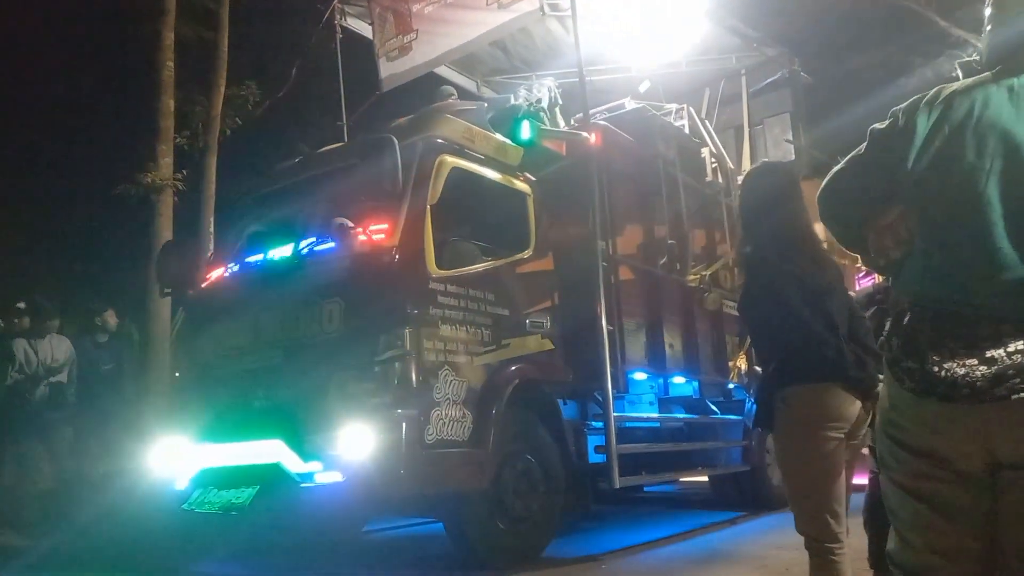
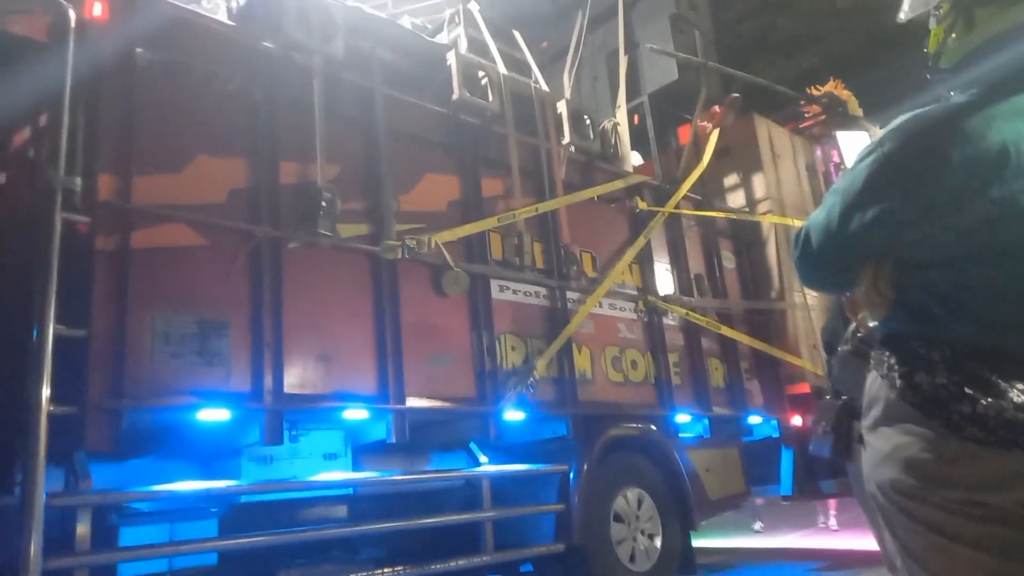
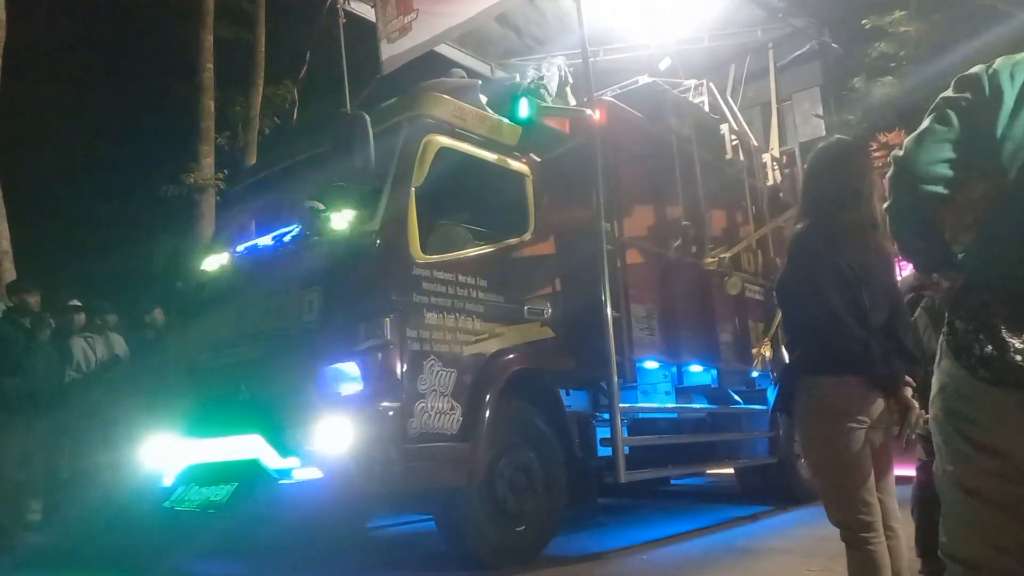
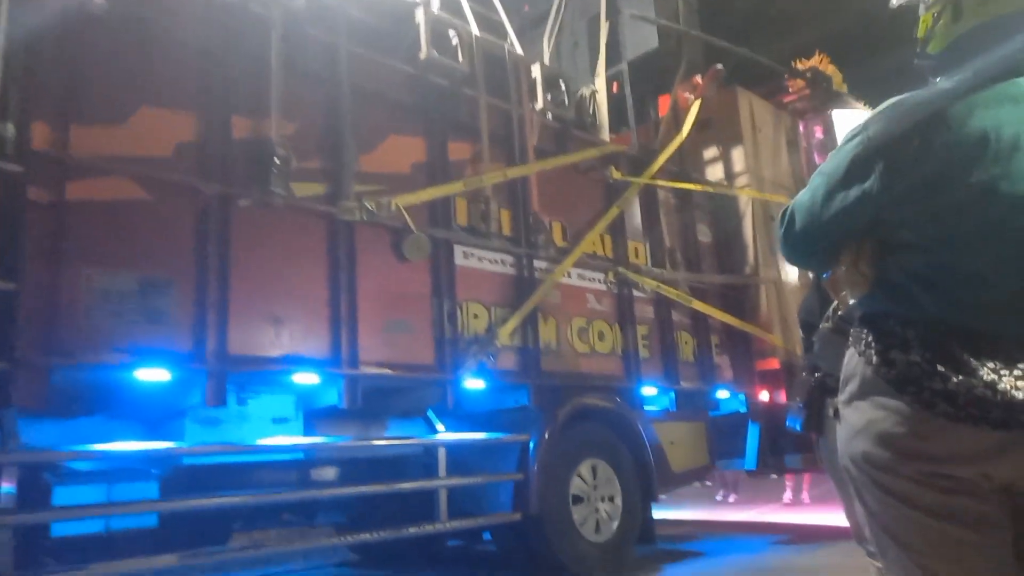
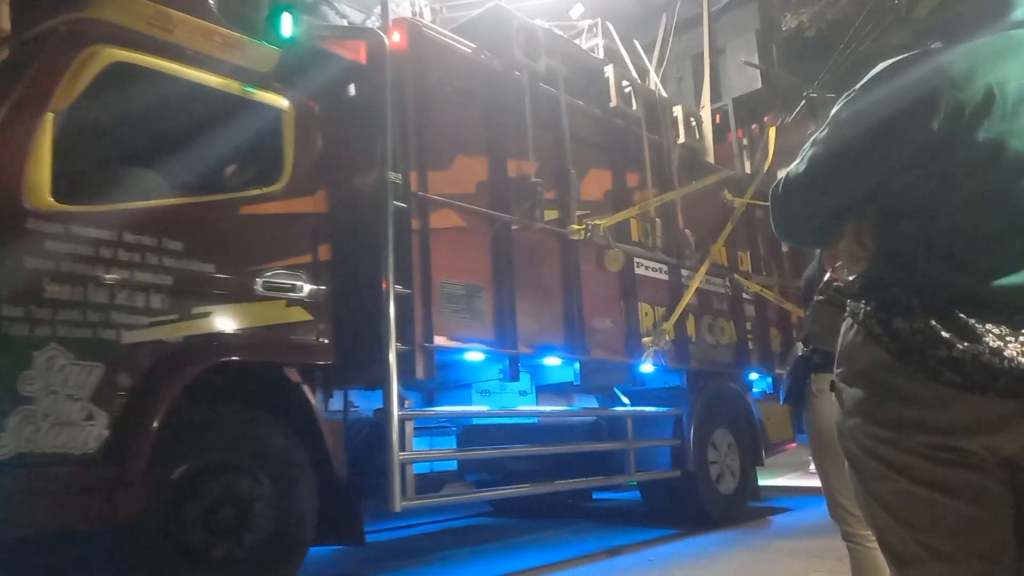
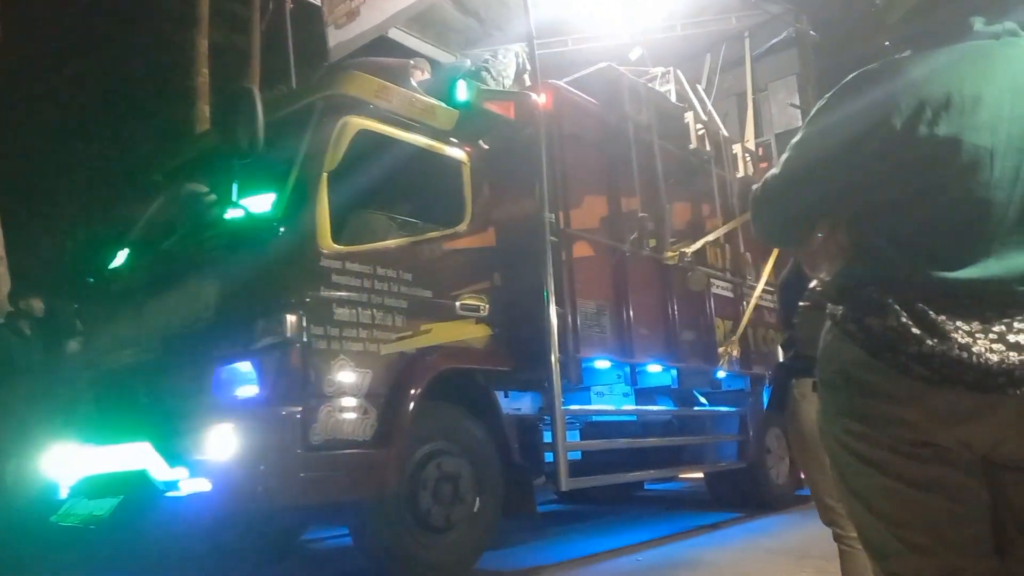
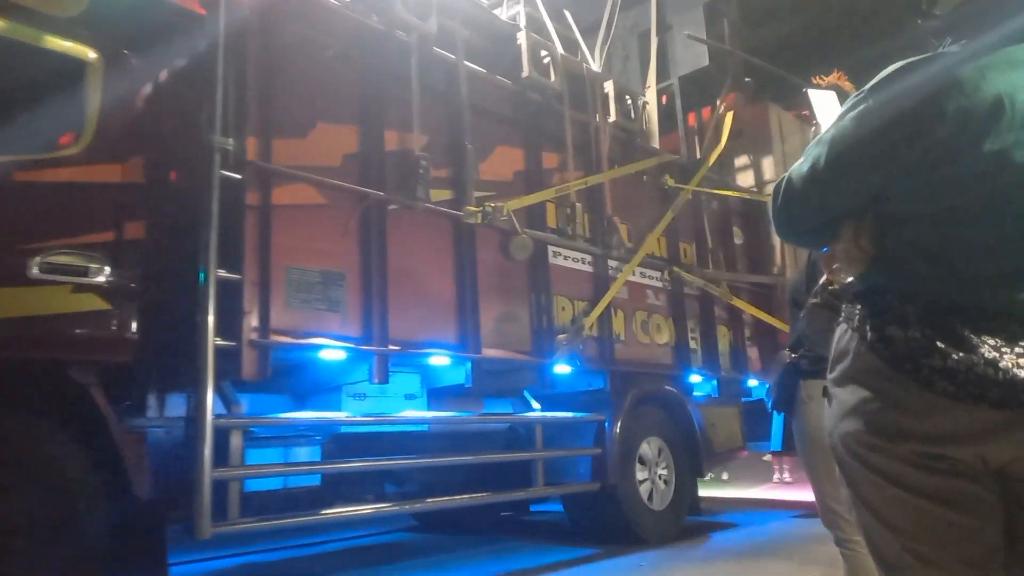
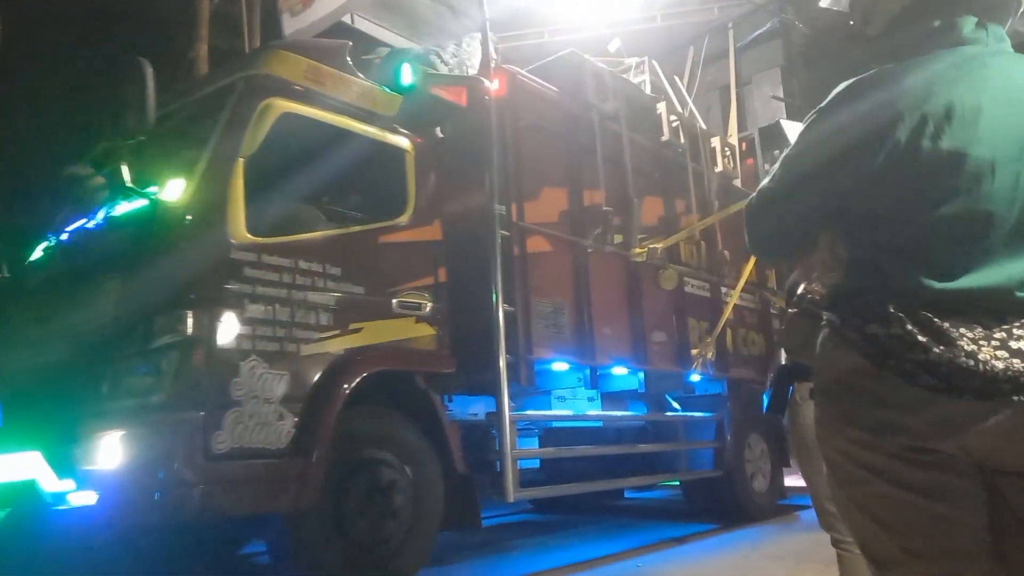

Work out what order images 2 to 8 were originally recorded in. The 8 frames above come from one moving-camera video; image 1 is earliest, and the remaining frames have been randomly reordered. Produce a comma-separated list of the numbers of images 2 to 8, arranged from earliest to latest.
3, 6, 8, 5, 7, 2, 4
